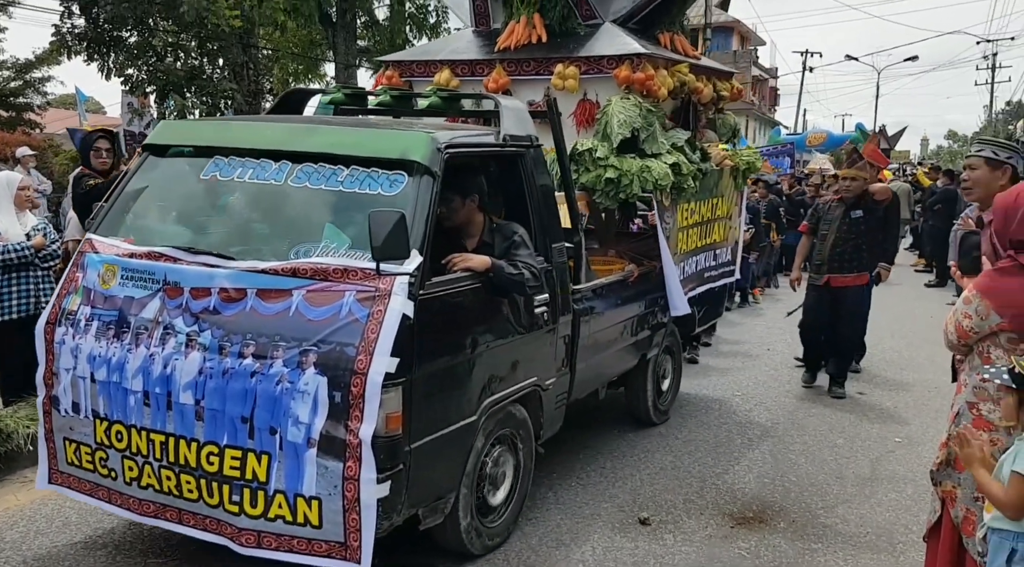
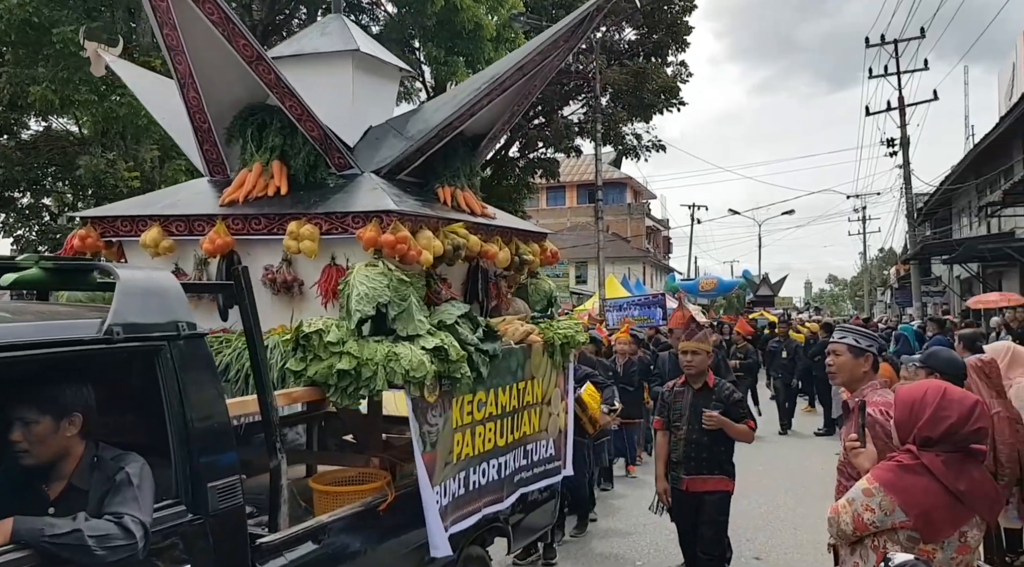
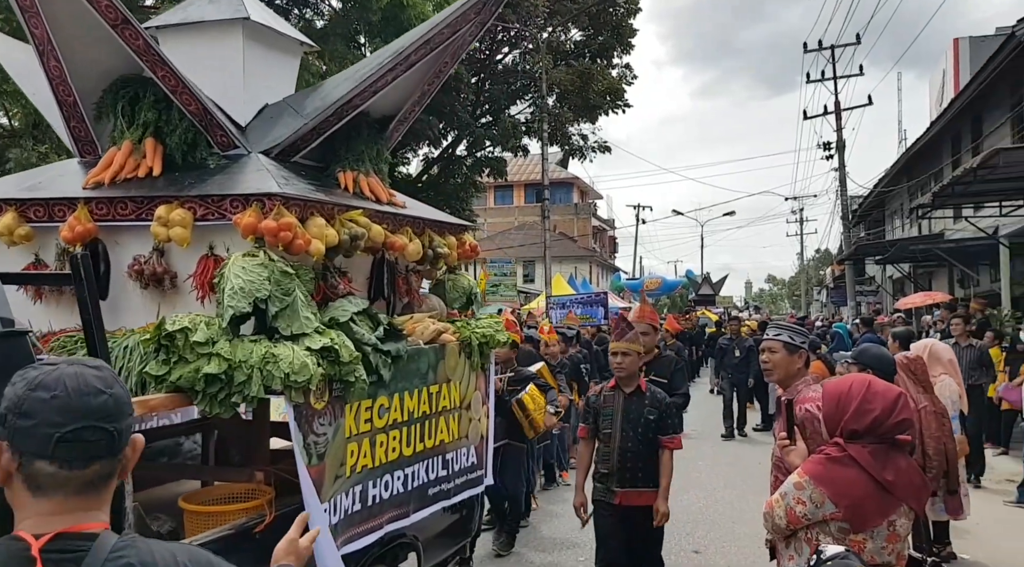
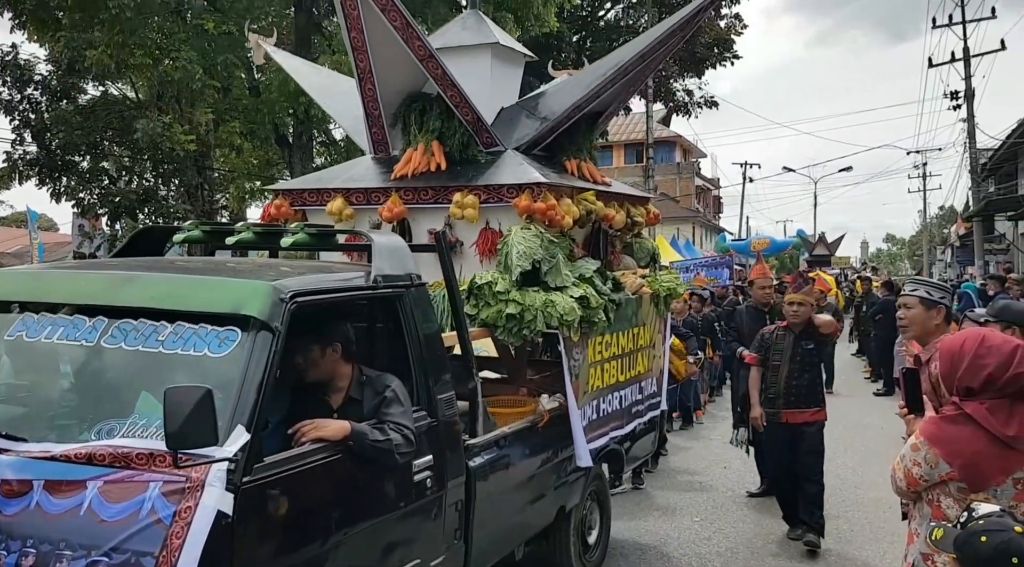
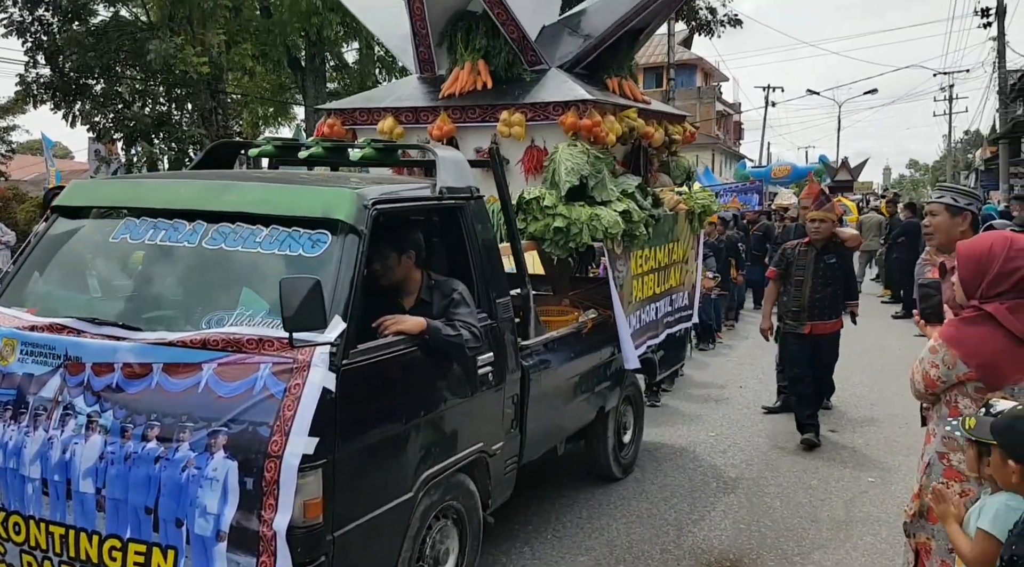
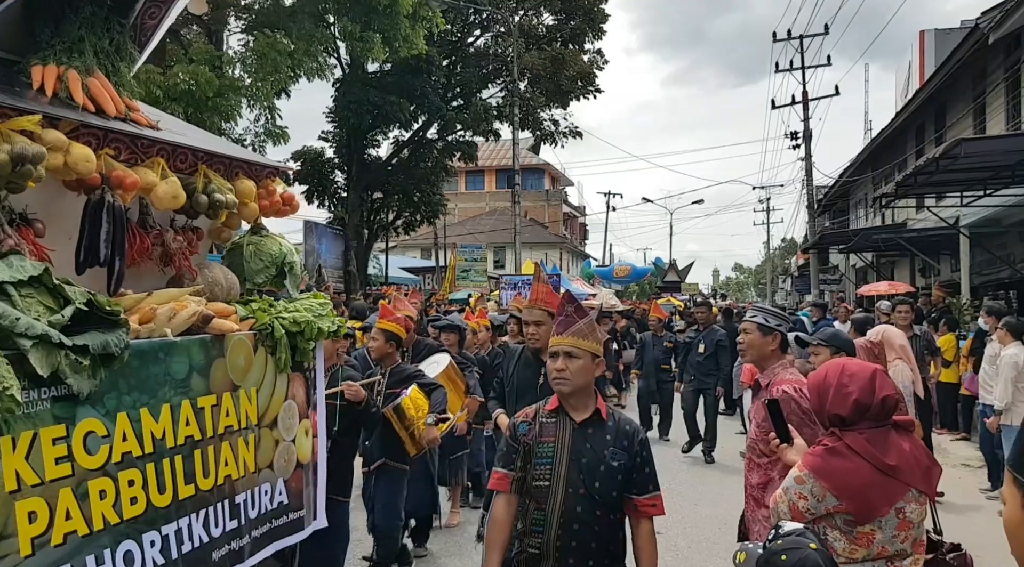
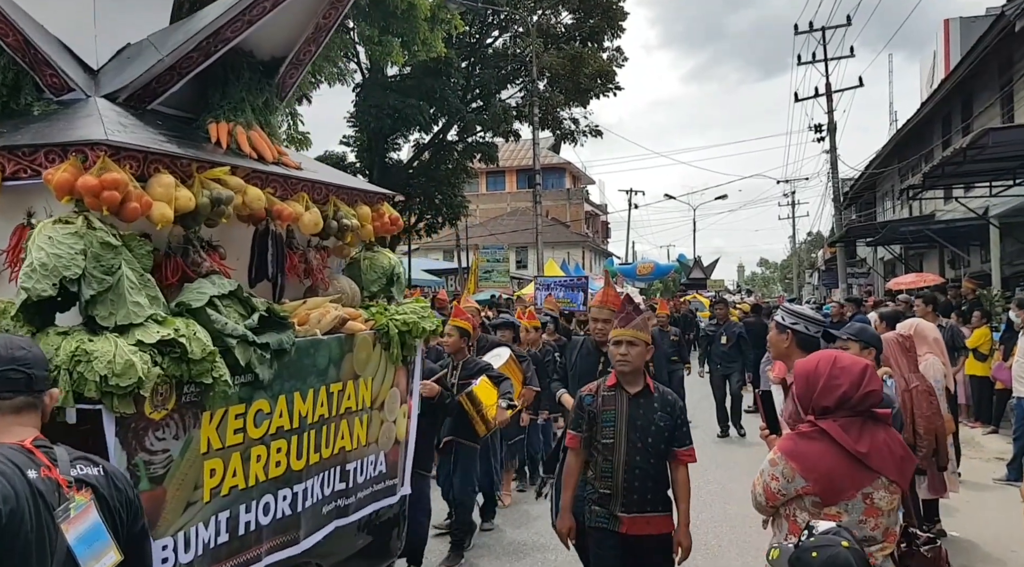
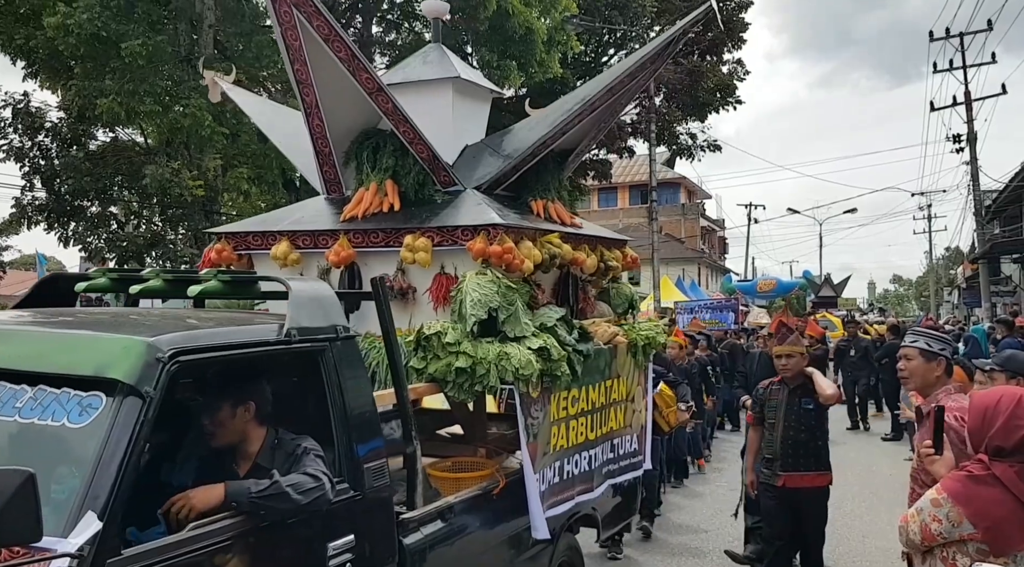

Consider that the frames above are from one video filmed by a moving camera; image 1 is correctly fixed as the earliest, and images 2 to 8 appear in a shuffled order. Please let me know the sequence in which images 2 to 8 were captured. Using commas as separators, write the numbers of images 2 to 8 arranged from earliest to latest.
5, 4, 8, 2, 3, 7, 6
